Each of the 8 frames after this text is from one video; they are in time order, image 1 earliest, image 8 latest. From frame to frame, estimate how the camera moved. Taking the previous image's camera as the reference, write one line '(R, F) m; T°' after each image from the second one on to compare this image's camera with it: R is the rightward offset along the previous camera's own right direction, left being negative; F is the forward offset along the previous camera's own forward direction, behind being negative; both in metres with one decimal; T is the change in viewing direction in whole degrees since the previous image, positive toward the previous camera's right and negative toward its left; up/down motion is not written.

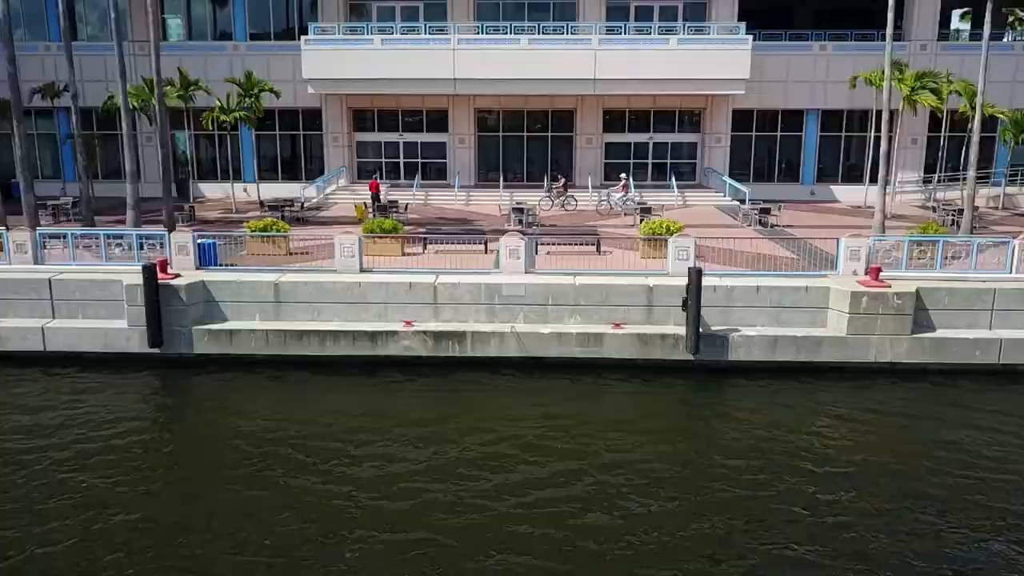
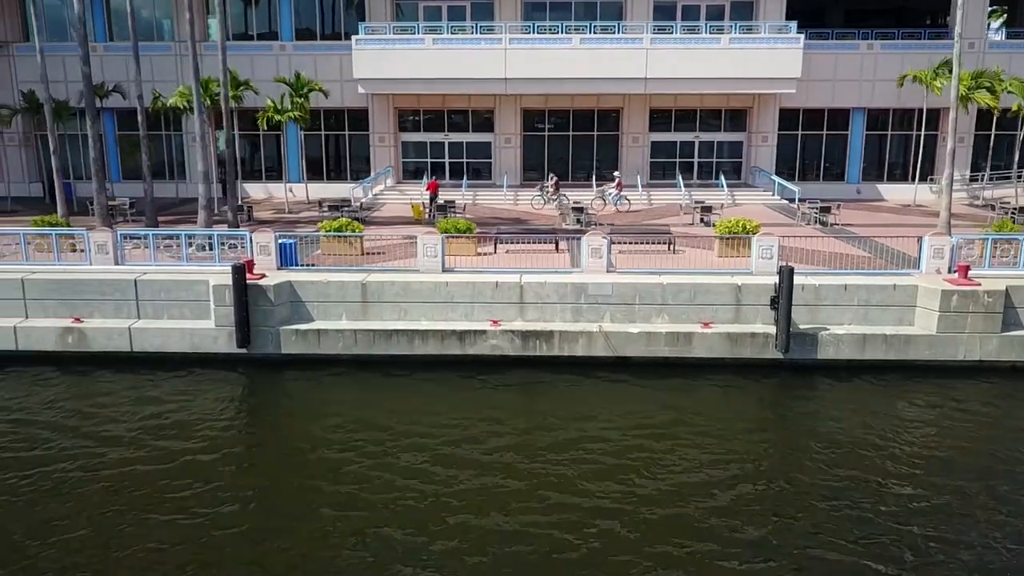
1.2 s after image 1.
(-1.4, 0.0) m; 0°
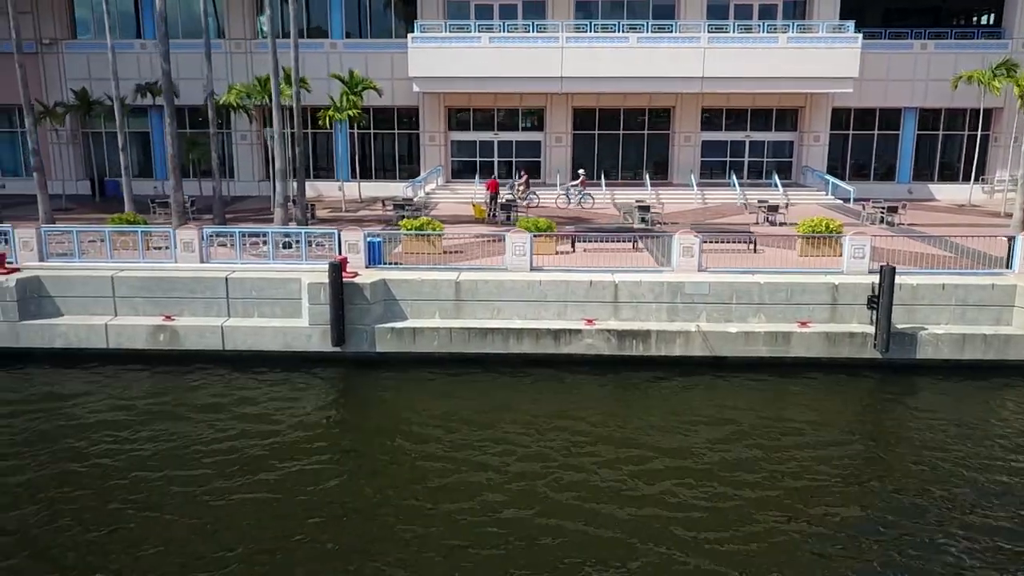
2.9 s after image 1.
(-1.6, +0.1) m; 0°
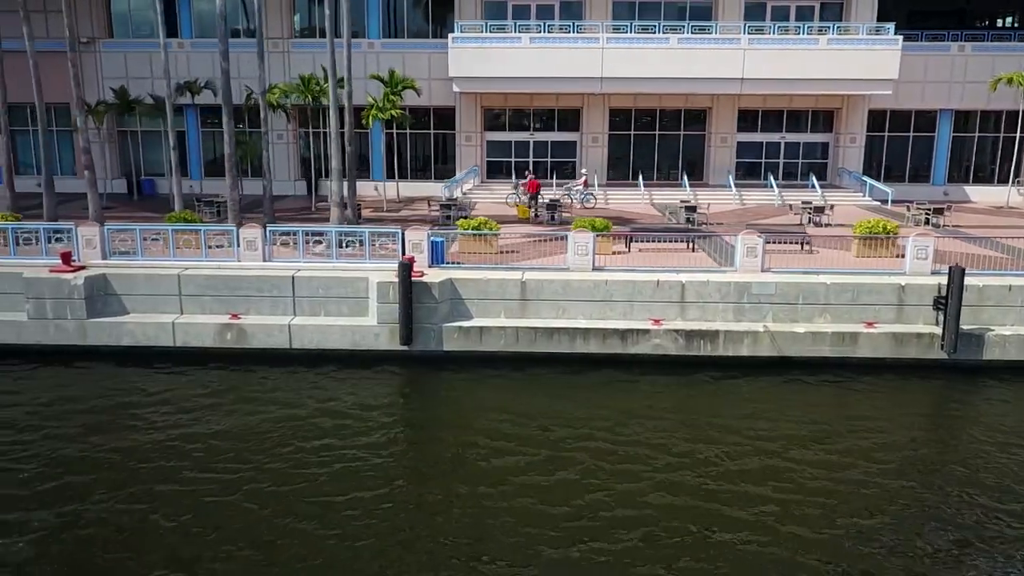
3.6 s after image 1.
(-1.1, 0.0) m; 0°
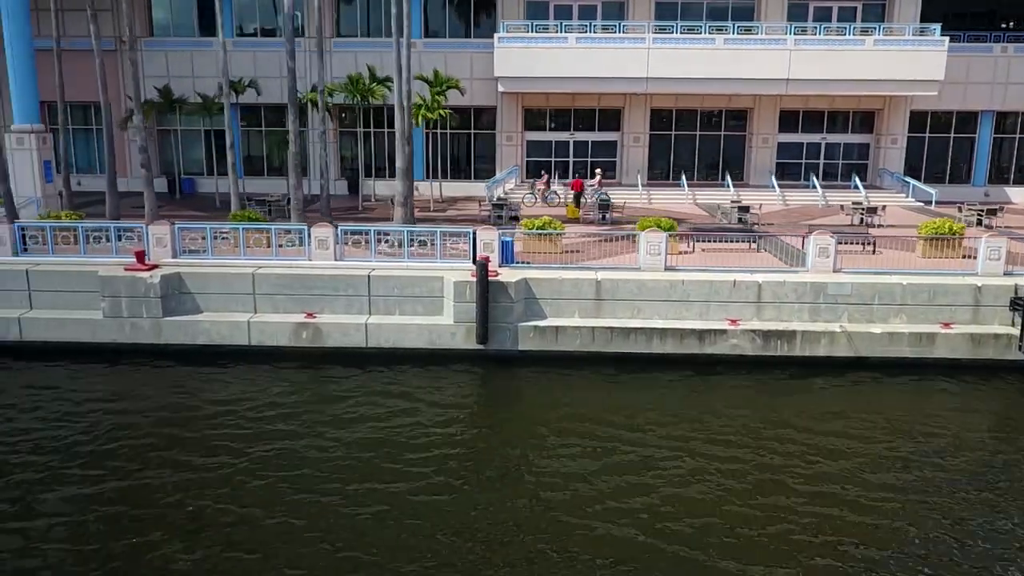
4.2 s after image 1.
(-1.2, 0.0) m; 0°
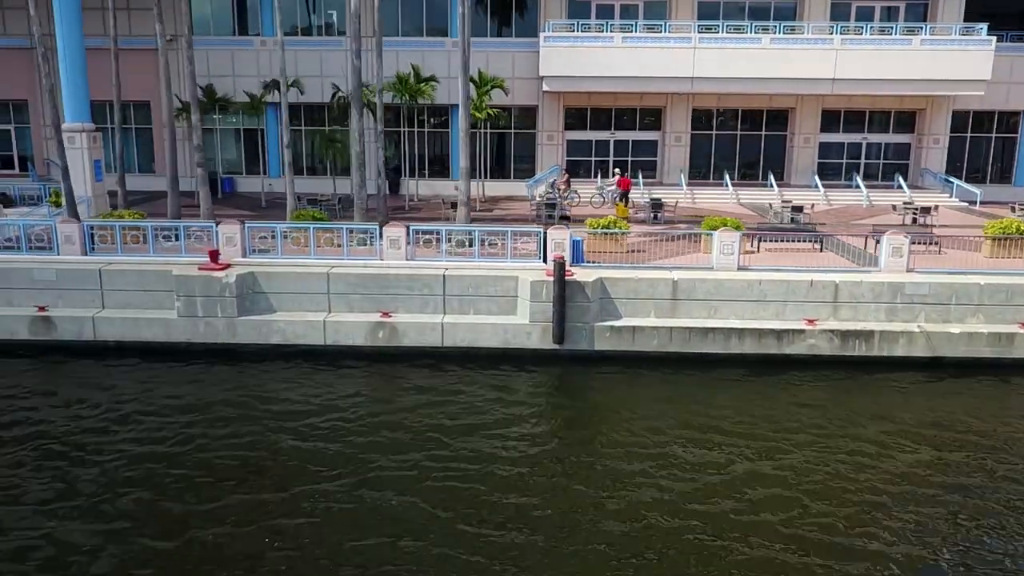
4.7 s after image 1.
(-1.3, 0.0) m; 0°
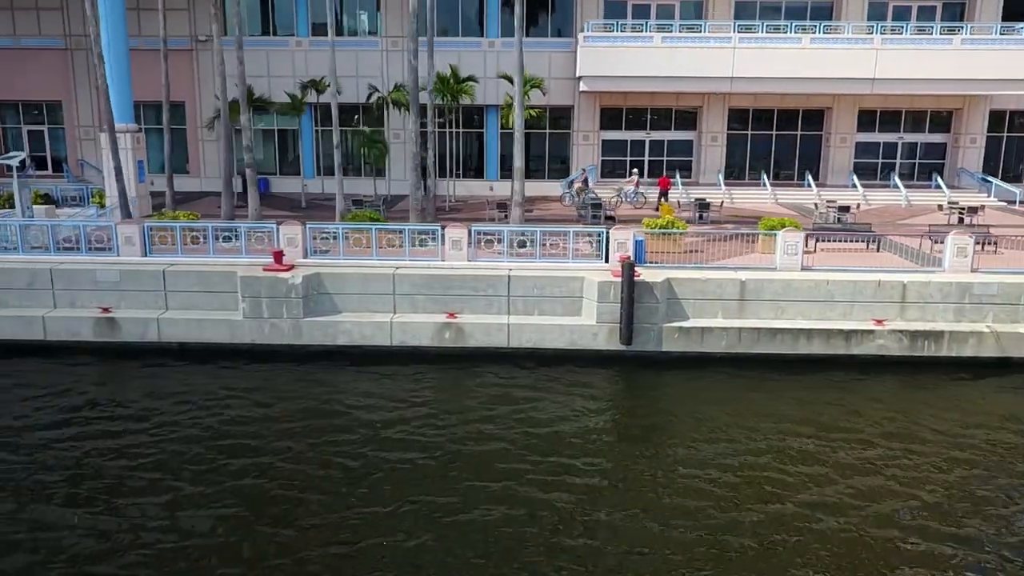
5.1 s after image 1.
(-1.1, 0.0) m; 0°
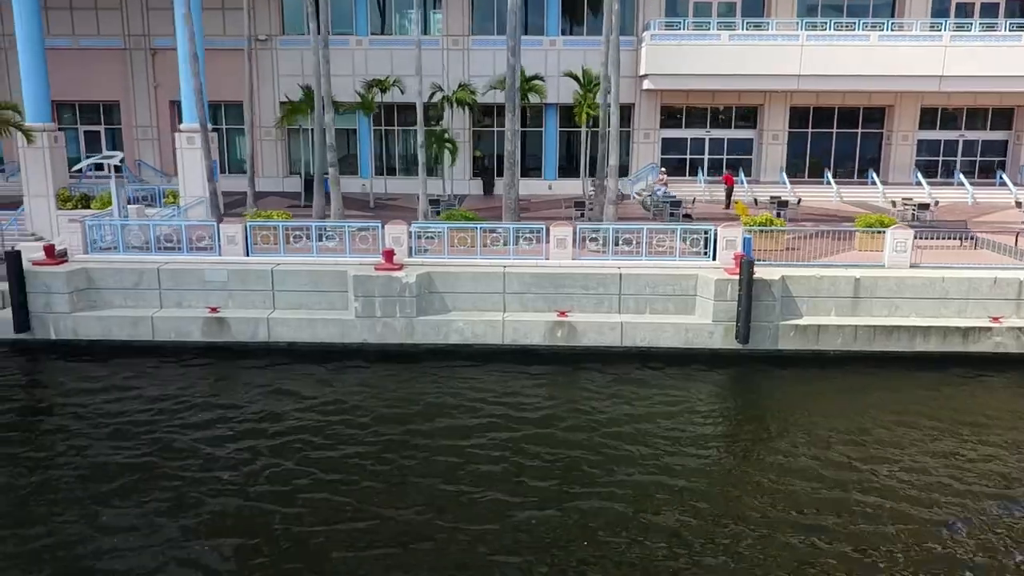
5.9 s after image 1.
(-1.9, +0.1) m; 0°
